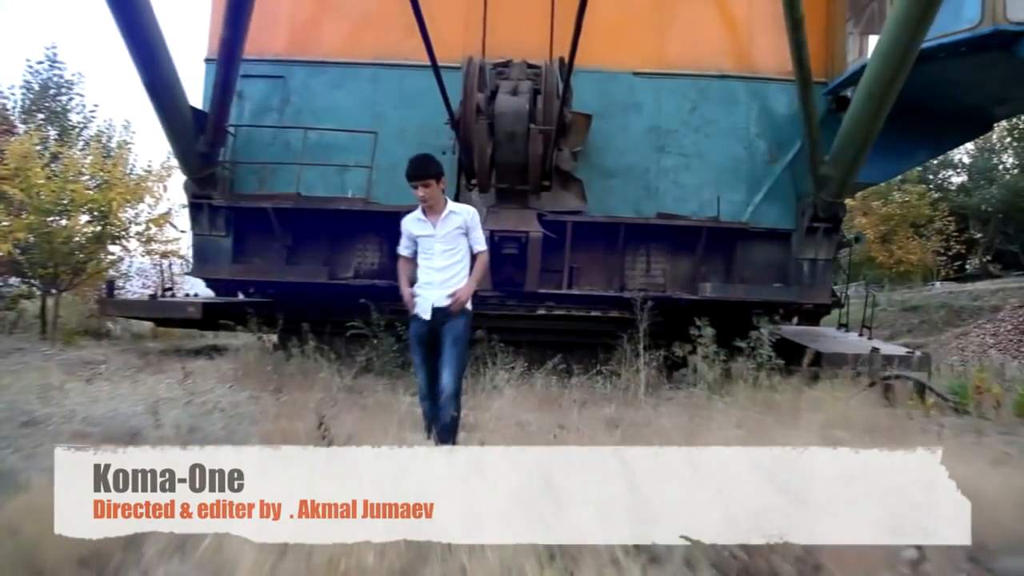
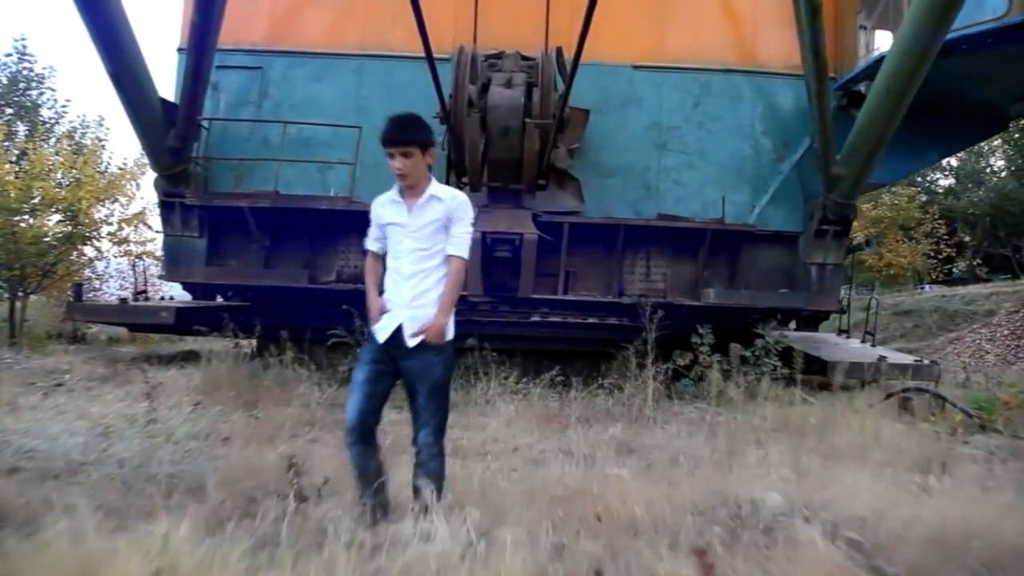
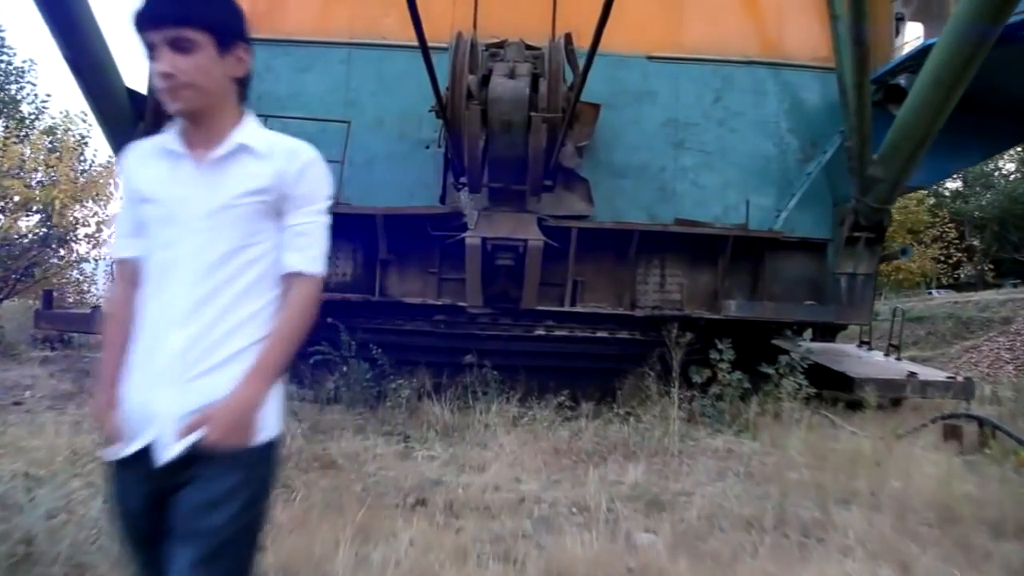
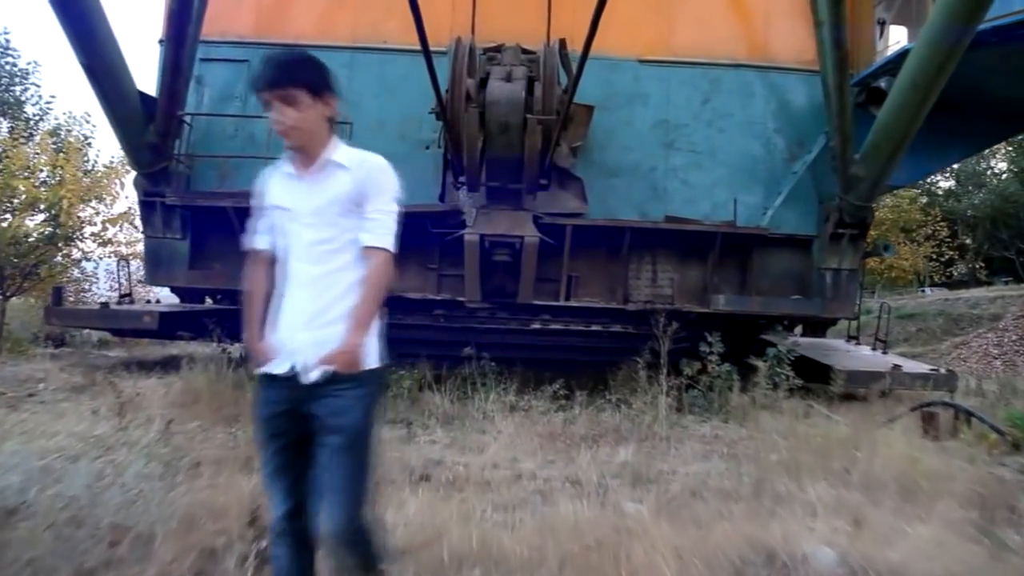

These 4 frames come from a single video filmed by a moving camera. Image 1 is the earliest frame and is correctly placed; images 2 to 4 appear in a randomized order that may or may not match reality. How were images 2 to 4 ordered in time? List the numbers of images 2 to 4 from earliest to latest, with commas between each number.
2, 4, 3
